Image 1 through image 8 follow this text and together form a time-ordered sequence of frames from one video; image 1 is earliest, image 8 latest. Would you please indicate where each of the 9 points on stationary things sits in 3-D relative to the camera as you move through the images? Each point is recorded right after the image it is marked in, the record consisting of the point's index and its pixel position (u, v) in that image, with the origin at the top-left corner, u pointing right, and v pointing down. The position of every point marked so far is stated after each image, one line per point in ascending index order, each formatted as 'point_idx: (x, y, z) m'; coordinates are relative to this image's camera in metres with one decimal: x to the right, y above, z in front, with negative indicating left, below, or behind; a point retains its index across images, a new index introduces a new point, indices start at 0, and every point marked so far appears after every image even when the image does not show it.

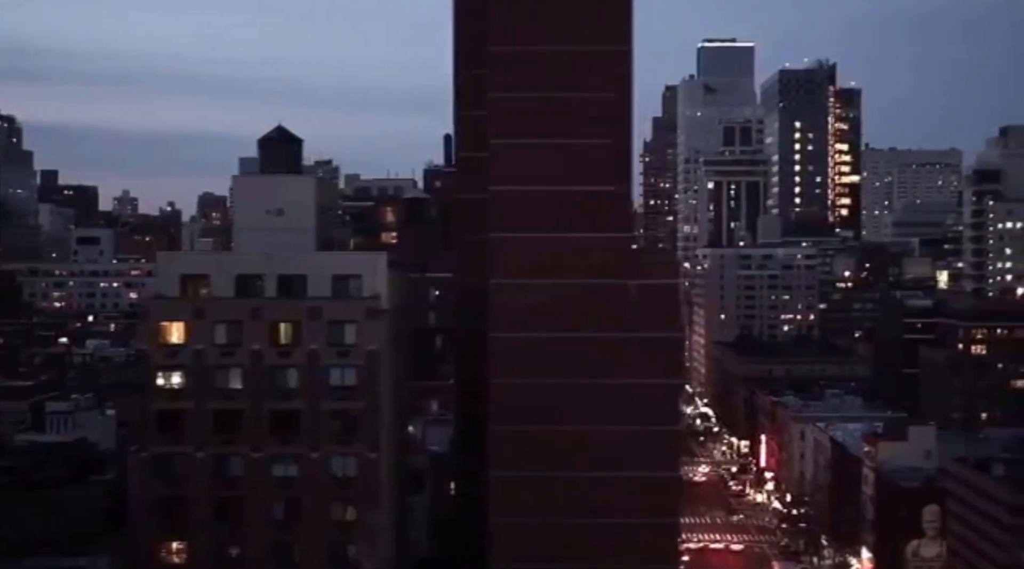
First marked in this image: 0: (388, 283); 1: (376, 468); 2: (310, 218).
0: (-1.6, 0.0, +13.3) m
1: (-1.5, -2.0, +12.3) m
2: (-2.4, +0.8, +13.3) m
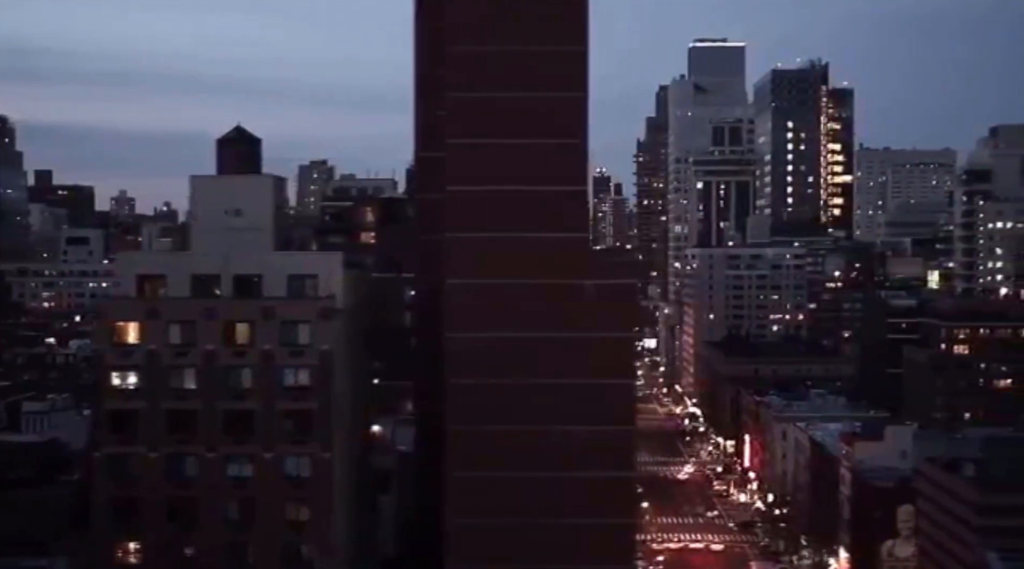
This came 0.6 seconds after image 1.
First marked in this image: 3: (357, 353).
0: (-2.1, 0.0, +13.3) m
1: (-2.0, -2.0, +12.3) m
2: (-2.9, +0.8, +13.3) m
3: (-1.9, -0.8, +13.4) m
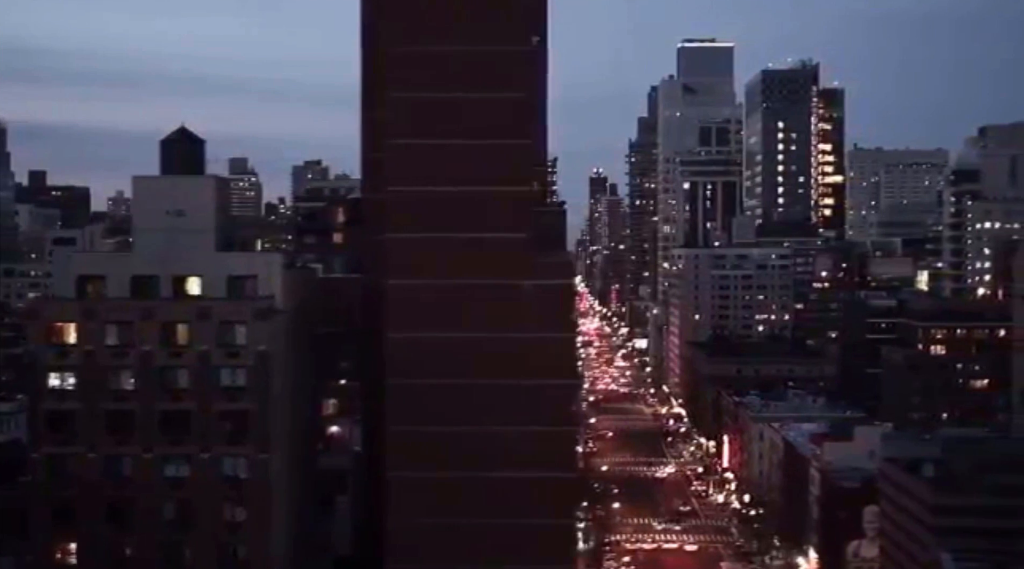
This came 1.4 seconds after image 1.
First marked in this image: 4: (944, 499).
0: (-2.8, 0.0, +13.3) m
1: (-2.7, -2.0, +12.3) m
2: (-3.6, +0.8, +13.4) m
3: (-2.6, -0.8, +13.5) m
4: (+6.6, -3.3, +17.1) m
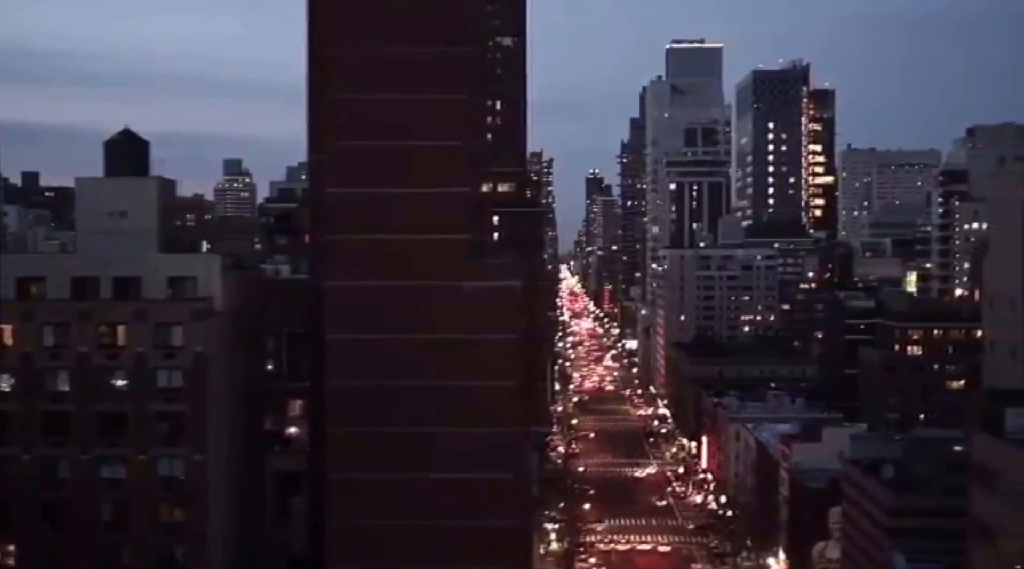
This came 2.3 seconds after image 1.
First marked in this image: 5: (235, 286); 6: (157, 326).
0: (-3.4, 0.0, +13.3) m
1: (-3.4, -2.0, +12.3) m
2: (-4.3, +0.8, +13.4) m
3: (-3.3, -0.8, +13.5) m
4: (+5.9, -3.3, +17.1) m
5: (-3.4, 0.0, +13.8) m
6: (-3.9, -0.5, +12.3) m
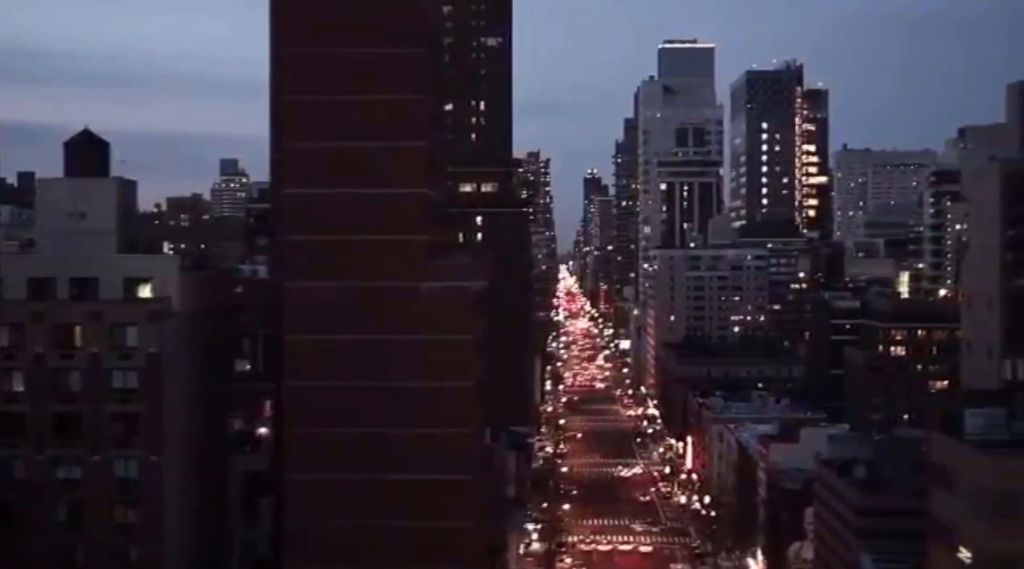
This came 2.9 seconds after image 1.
0: (-3.9, 0.0, +13.3) m
1: (-3.9, -2.1, +12.3) m
2: (-4.8, +0.8, +13.4) m
3: (-3.8, -0.9, +13.5) m
4: (+5.4, -3.3, +17.1) m
5: (-3.9, 0.0, +13.8) m
6: (-4.4, -0.5, +12.3) m
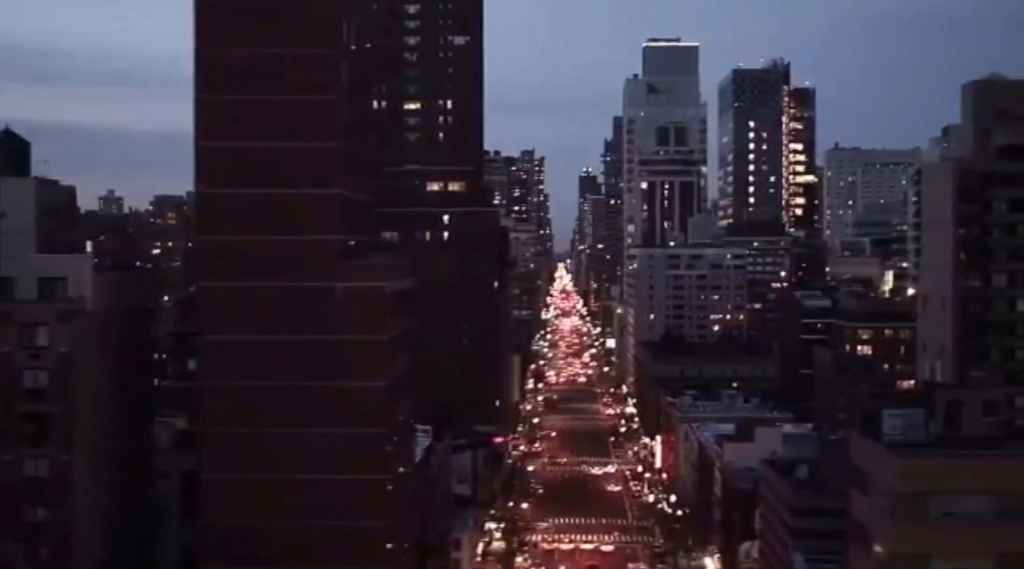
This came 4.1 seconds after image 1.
0: (-4.9, 0.0, +13.4) m
1: (-4.9, -2.0, +12.3) m
2: (-5.8, +0.8, +13.4) m
3: (-4.8, -0.9, +13.5) m
4: (+4.4, -3.3, +17.1) m
5: (-4.9, 0.0, +13.8) m
6: (-5.4, -0.5, +12.3) m
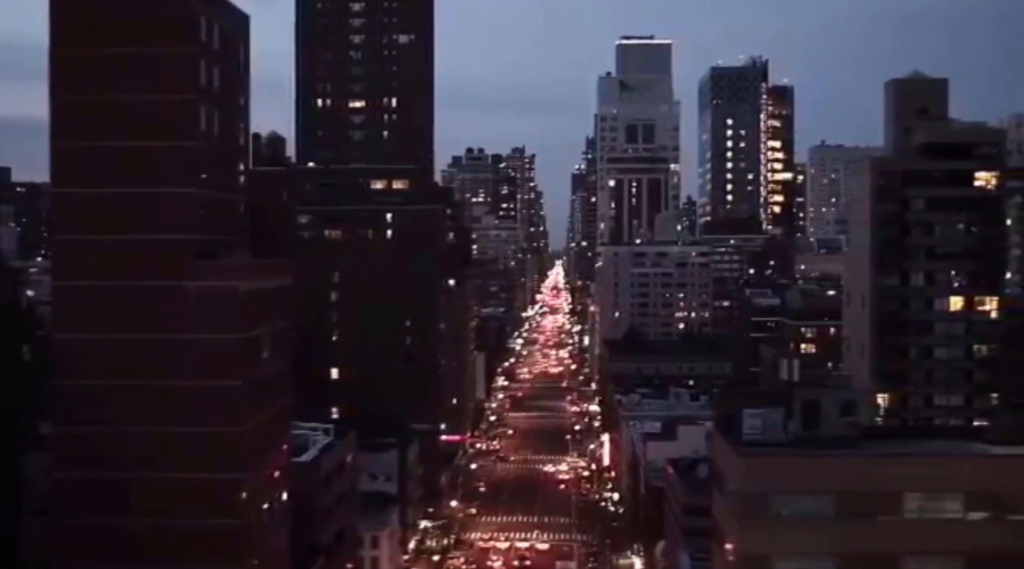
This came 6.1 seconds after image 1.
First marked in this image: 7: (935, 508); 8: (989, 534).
0: (-6.6, 0.0, +13.4) m
1: (-6.6, -2.0, +12.4) m
2: (-7.5, +0.8, +13.4) m
3: (-6.5, -0.8, +13.5) m
4: (+2.7, -3.3, +17.1) m
5: (-6.6, 0.0, +13.9) m
6: (-7.1, -0.5, +12.3) m
7: (+4.5, -2.4, +12.0) m
8: (+5.1, -2.6, +11.9) m
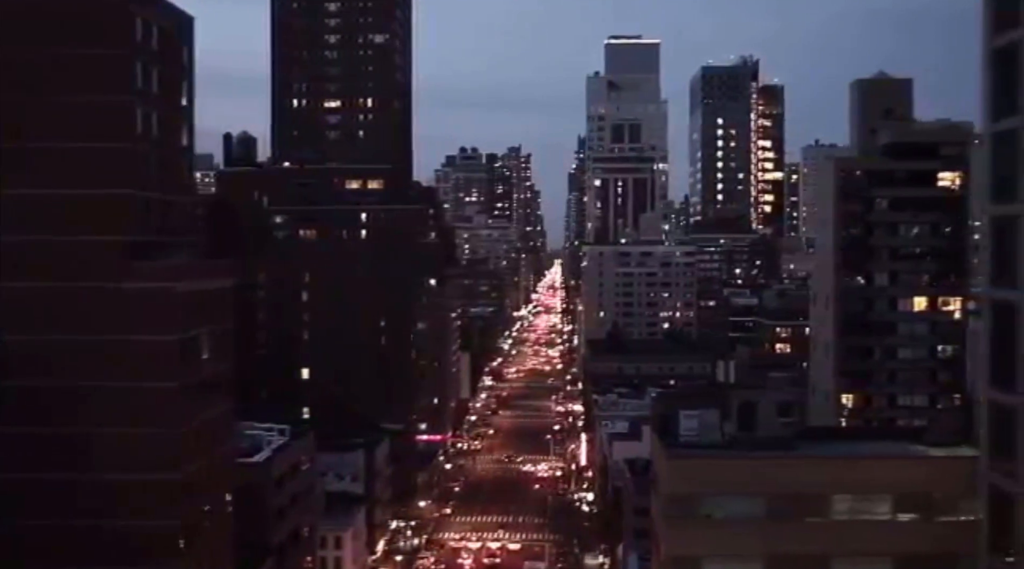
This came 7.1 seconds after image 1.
0: (-7.4, 0.0, +13.4) m
1: (-7.3, -2.1, +12.4) m
2: (-8.2, +0.8, +13.4) m
3: (-7.2, -0.9, +13.5) m
4: (+2.0, -3.3, +17.1) m
5: (-7.3, 0.0, +13.9) m
6: (-7.8, -0.5, +12.3) m
7: (+3.8, -2.4, +12.0) m
8: (+4.3, -2.7, +11.9) m
